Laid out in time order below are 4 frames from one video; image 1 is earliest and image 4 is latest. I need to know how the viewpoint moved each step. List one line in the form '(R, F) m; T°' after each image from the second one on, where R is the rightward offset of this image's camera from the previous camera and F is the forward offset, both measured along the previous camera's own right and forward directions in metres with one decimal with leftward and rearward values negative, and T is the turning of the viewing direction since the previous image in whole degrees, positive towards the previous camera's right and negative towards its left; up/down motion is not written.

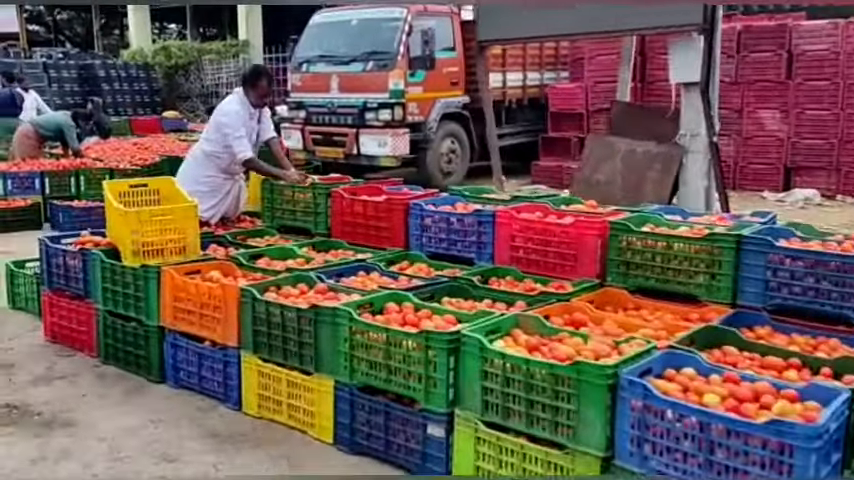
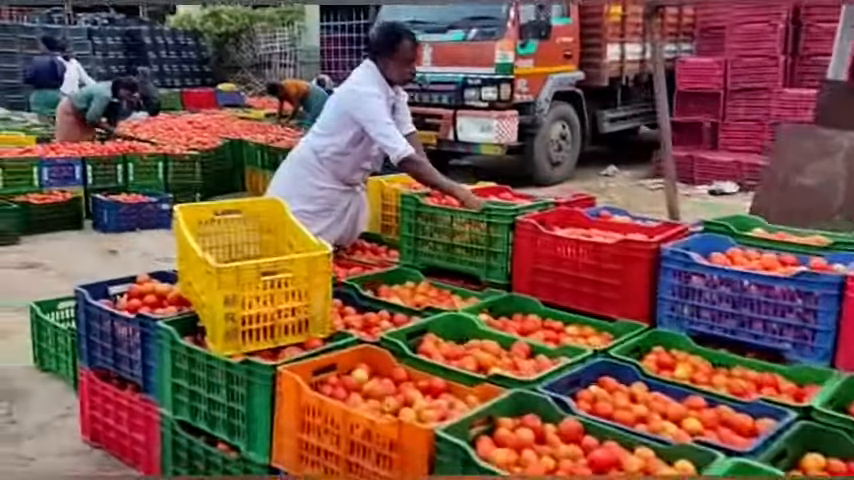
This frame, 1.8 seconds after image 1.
(-1.1, +1.9) m; -3°
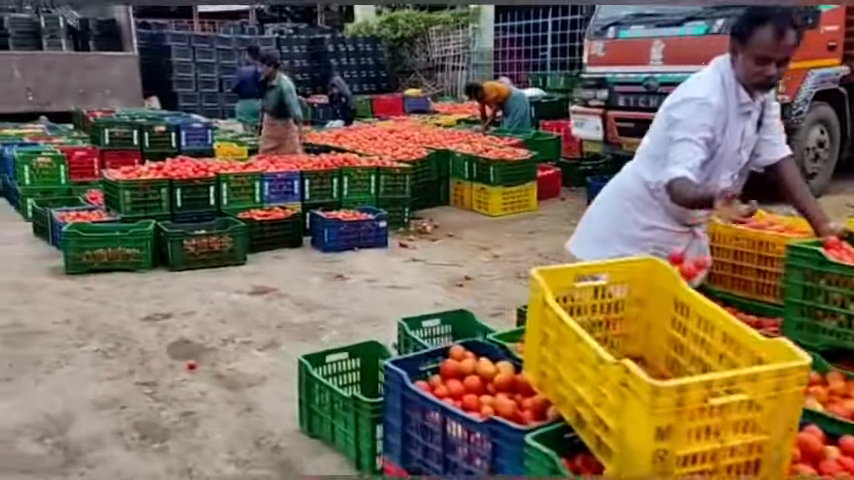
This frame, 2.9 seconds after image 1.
(-1.1, +0.8) m; -13°
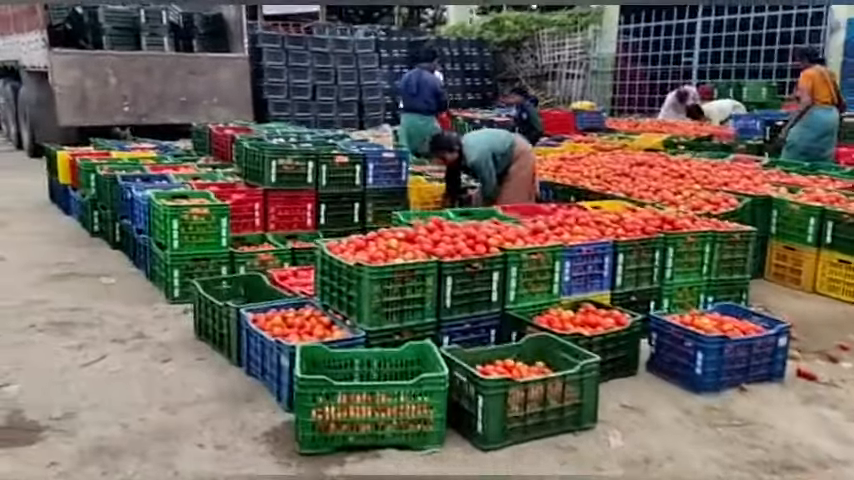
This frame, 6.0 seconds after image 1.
(-2.8, +3.2) m; -4°
